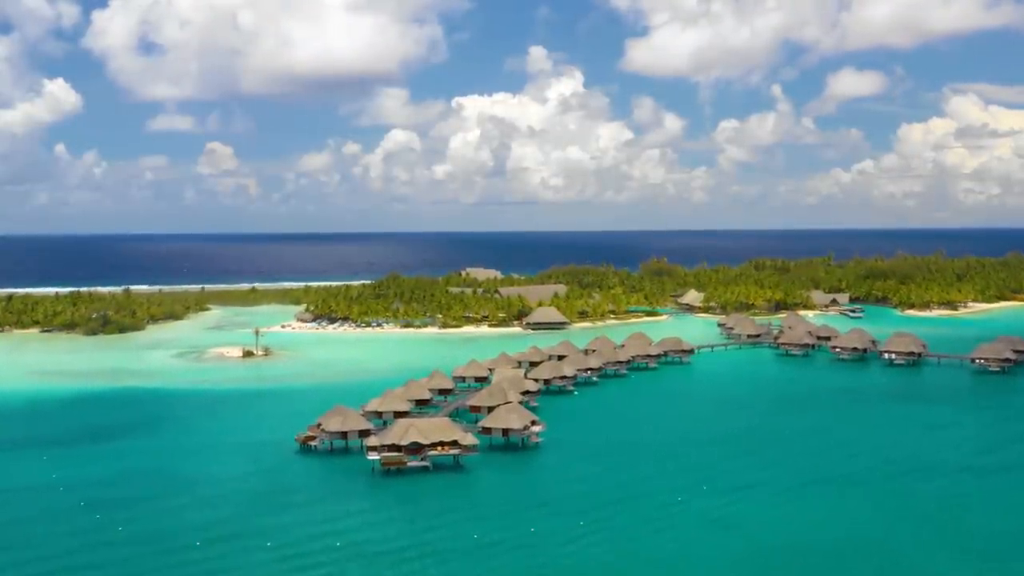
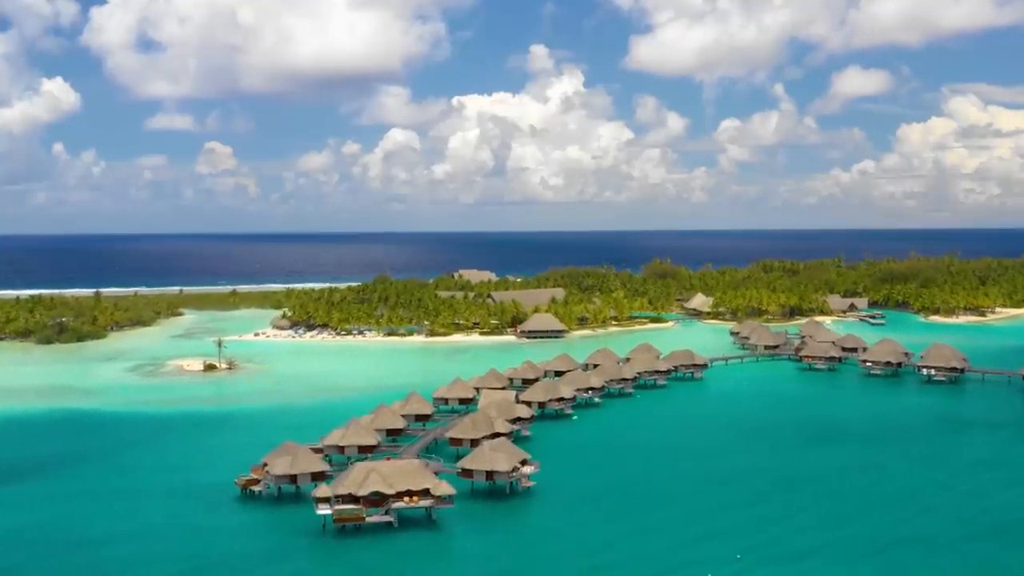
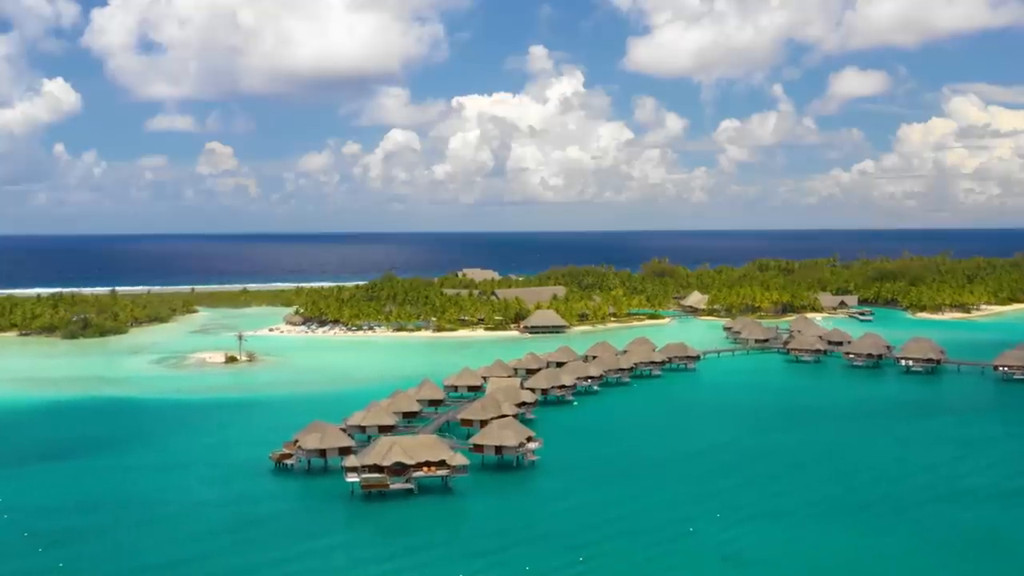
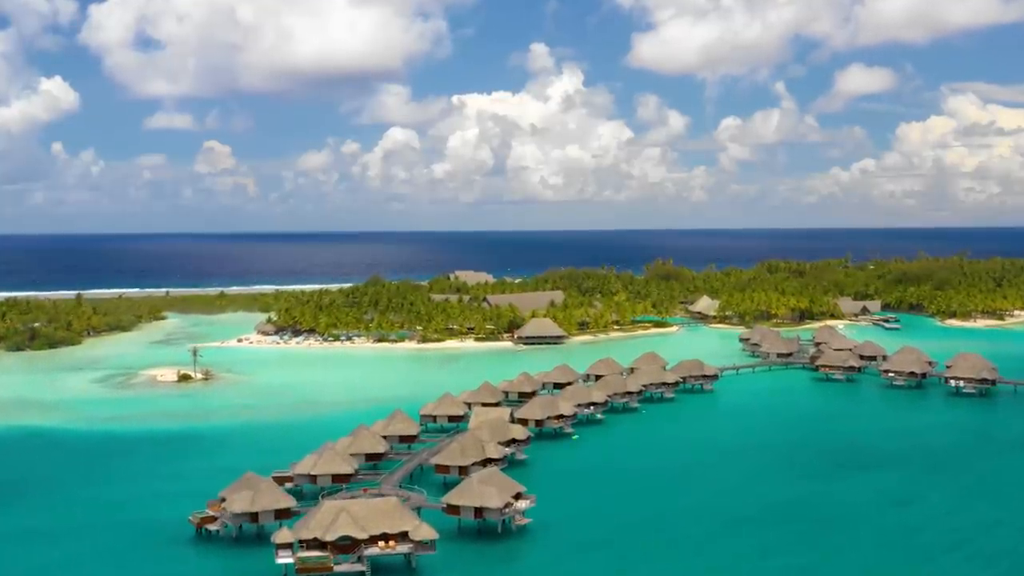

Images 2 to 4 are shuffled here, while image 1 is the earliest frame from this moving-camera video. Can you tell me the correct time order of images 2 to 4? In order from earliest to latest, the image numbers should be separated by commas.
3, 2, 4
